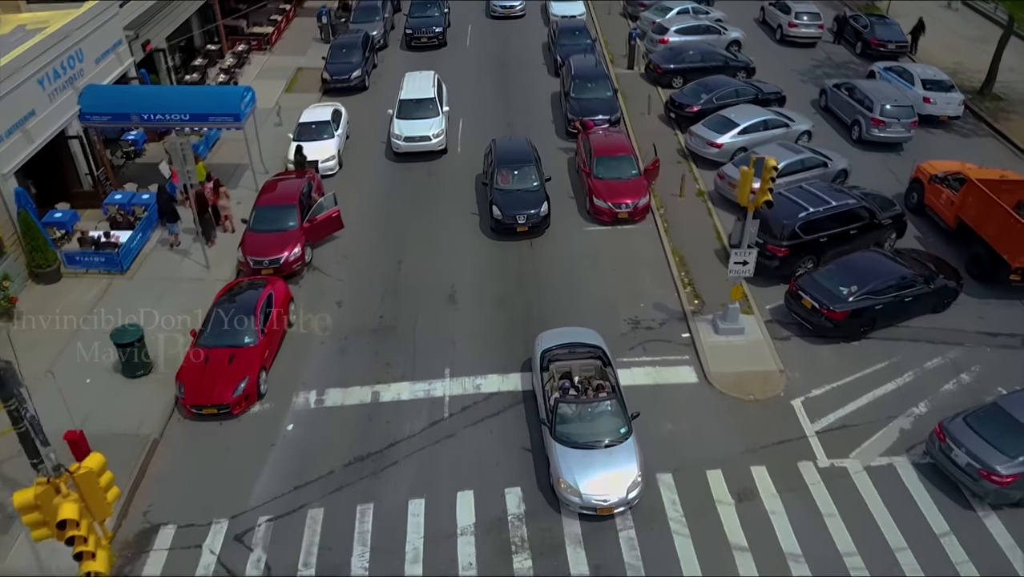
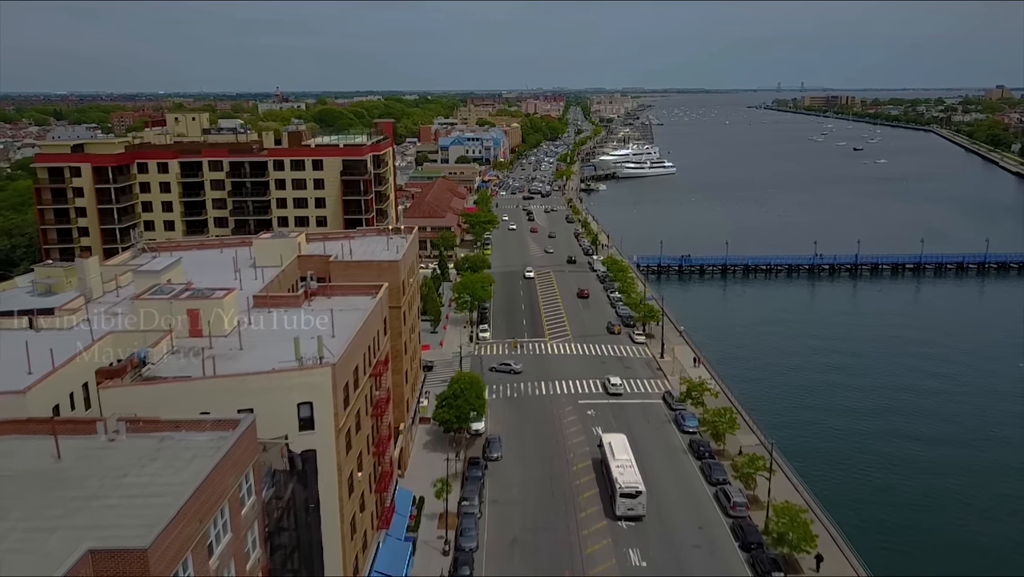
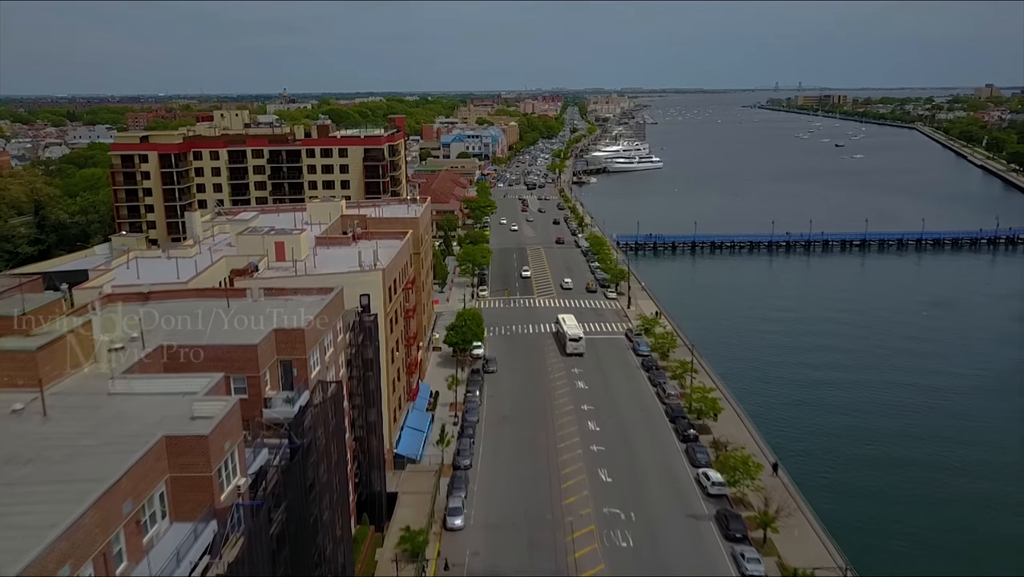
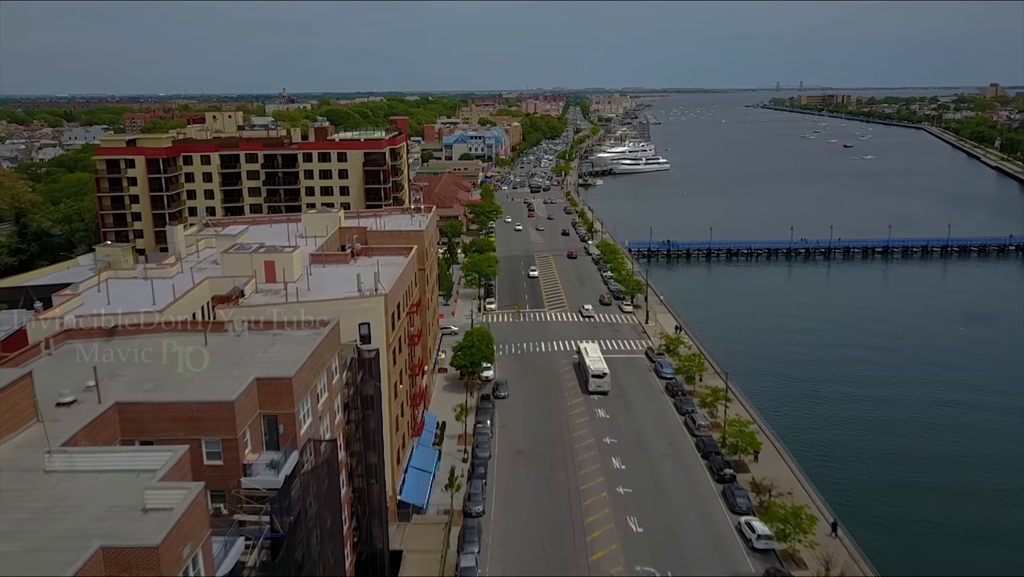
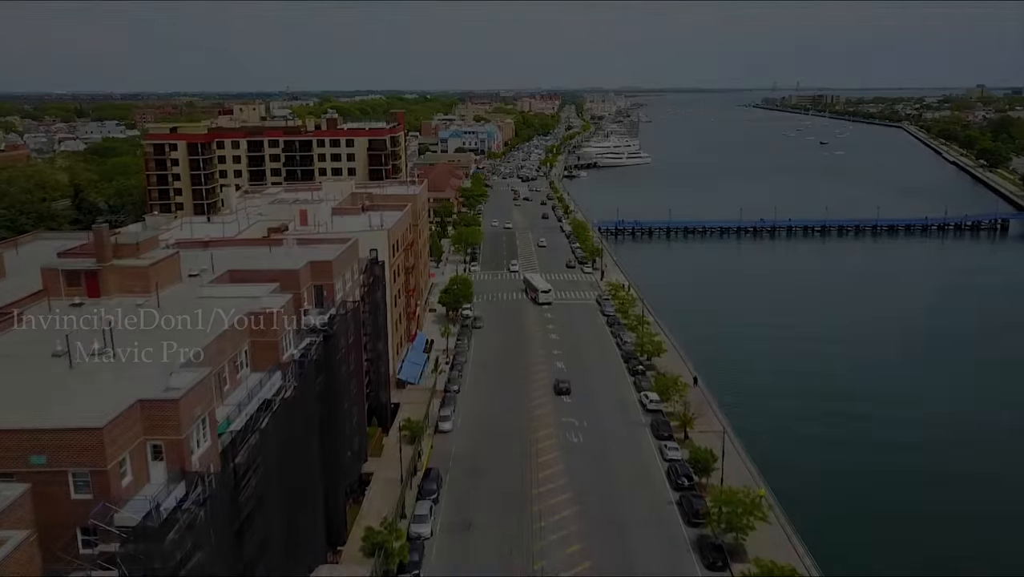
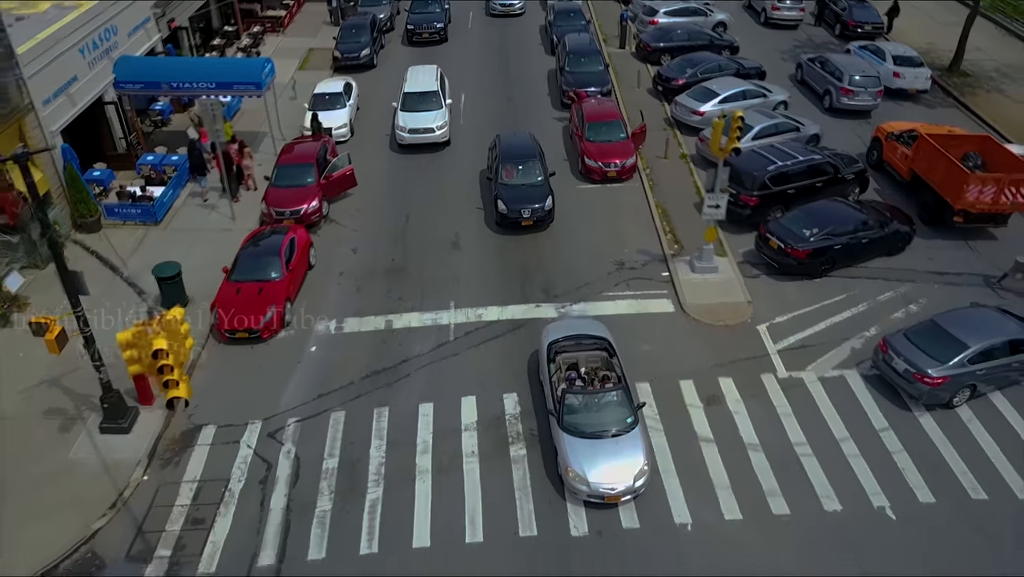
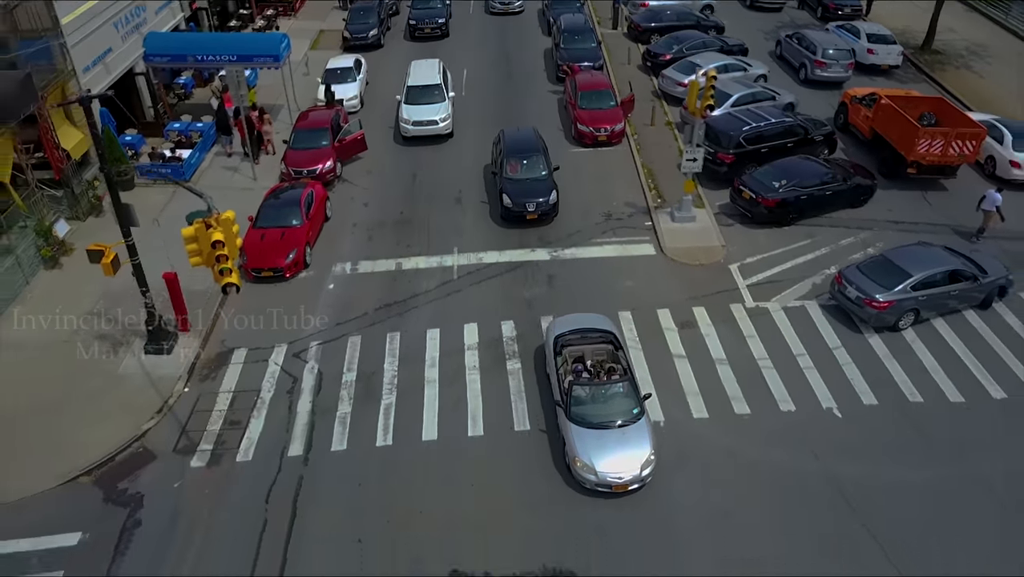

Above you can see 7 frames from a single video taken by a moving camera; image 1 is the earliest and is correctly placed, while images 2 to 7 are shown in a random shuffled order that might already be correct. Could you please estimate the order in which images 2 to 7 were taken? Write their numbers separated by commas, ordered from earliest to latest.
6, 7, 5, 3, 4, 2
